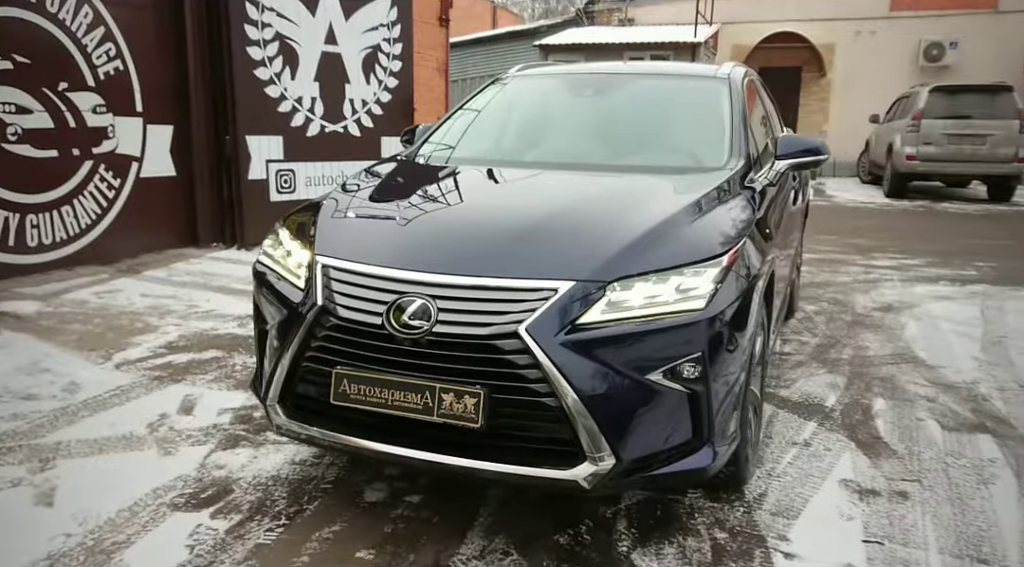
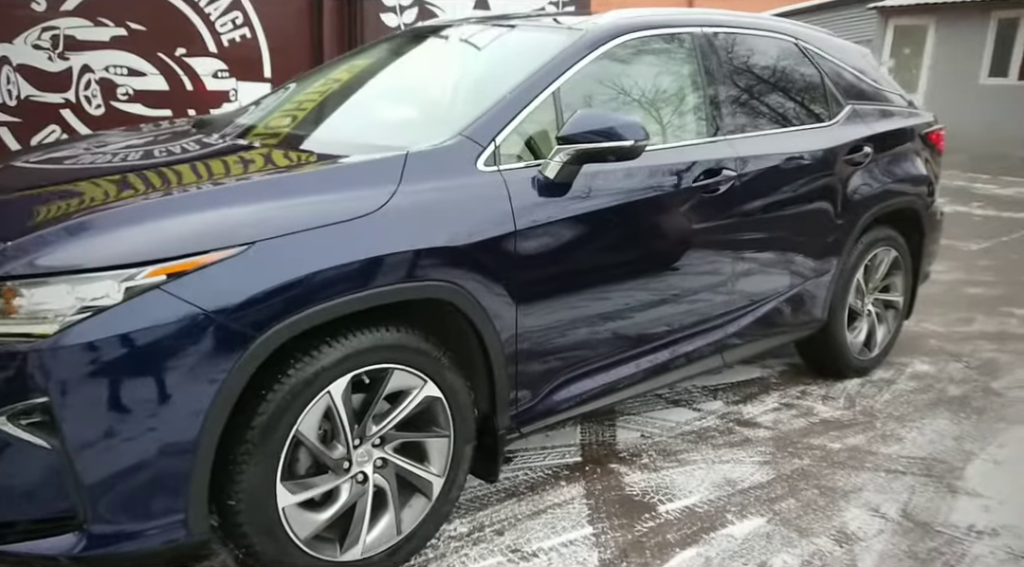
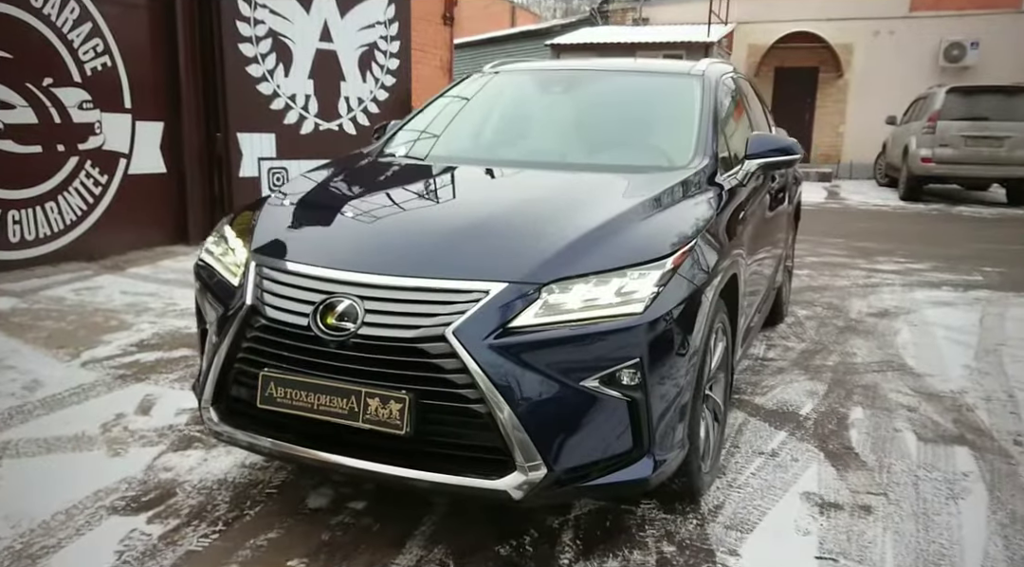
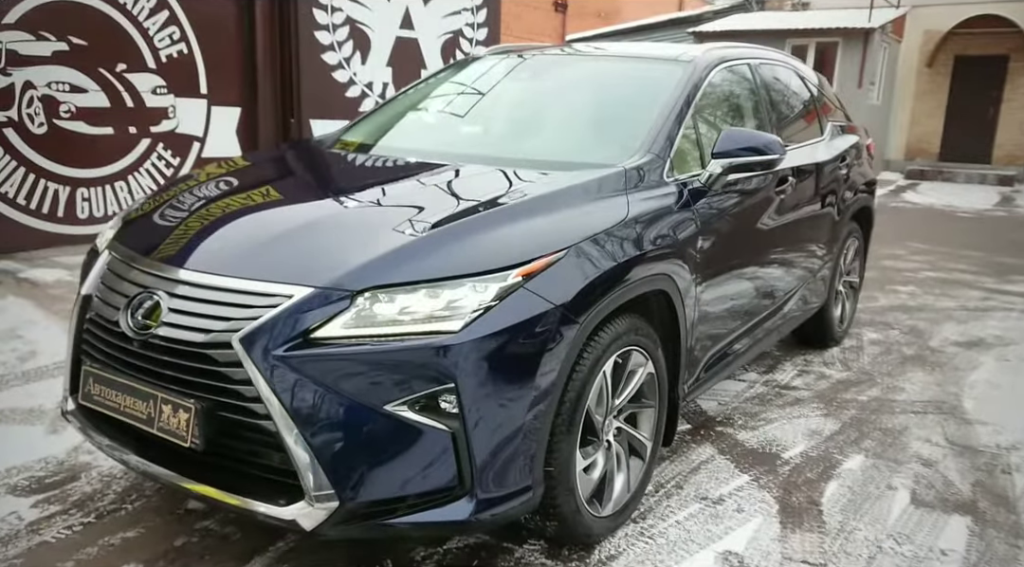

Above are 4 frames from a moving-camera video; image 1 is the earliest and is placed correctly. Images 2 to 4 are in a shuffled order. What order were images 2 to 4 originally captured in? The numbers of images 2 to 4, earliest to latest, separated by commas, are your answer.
3, 4, 2
